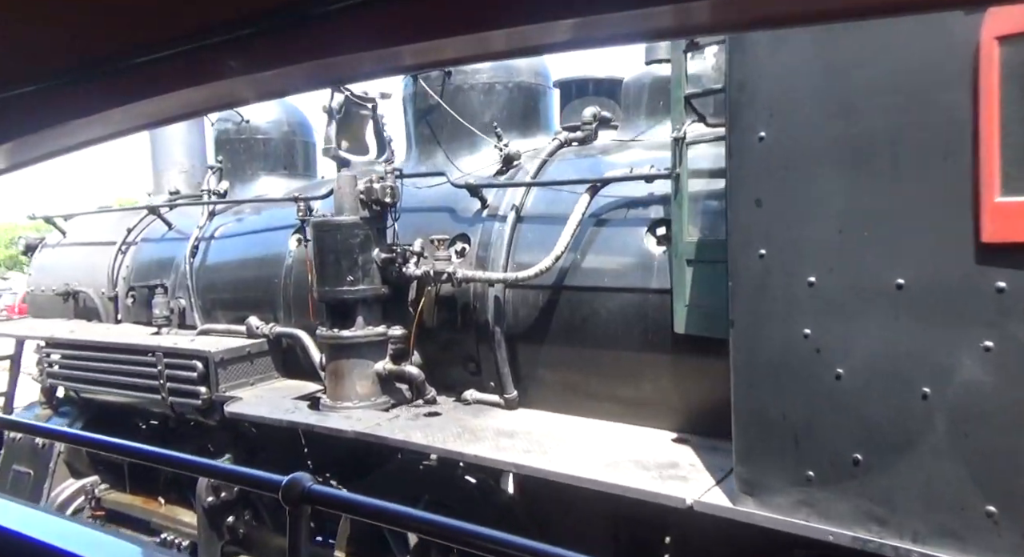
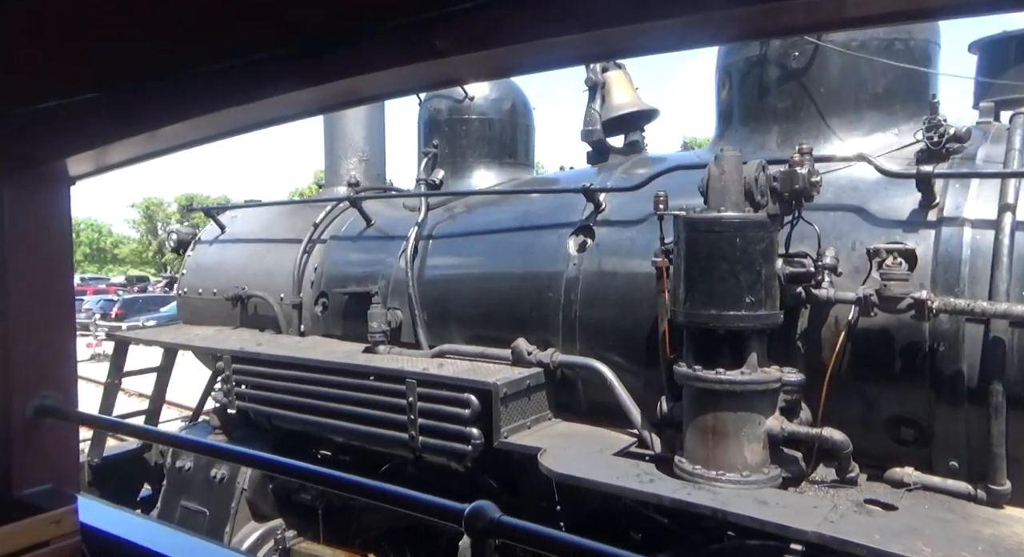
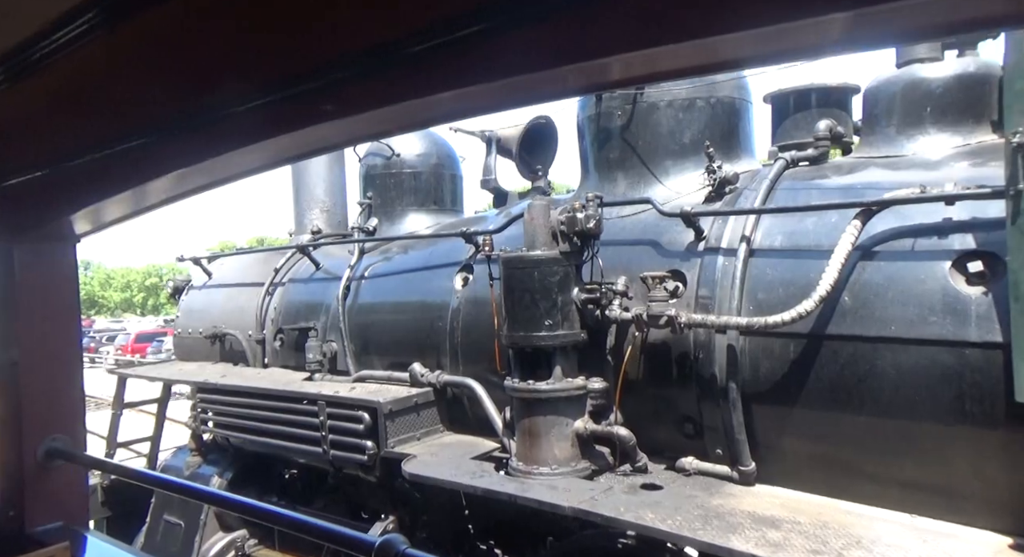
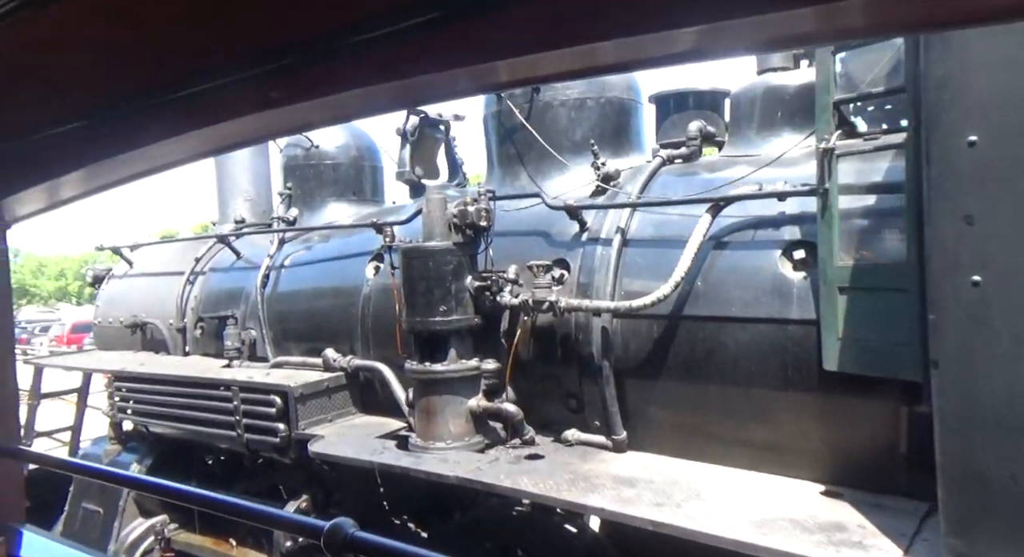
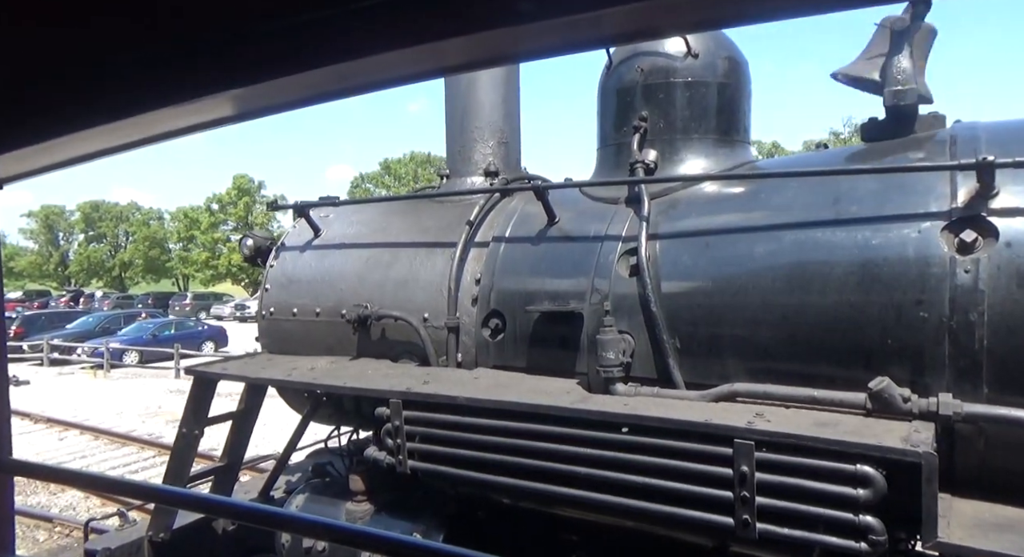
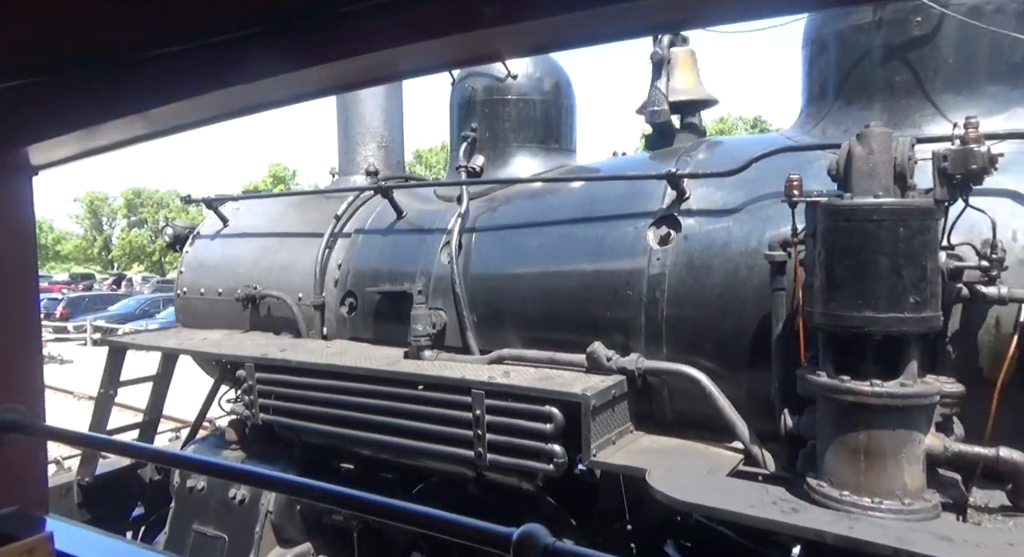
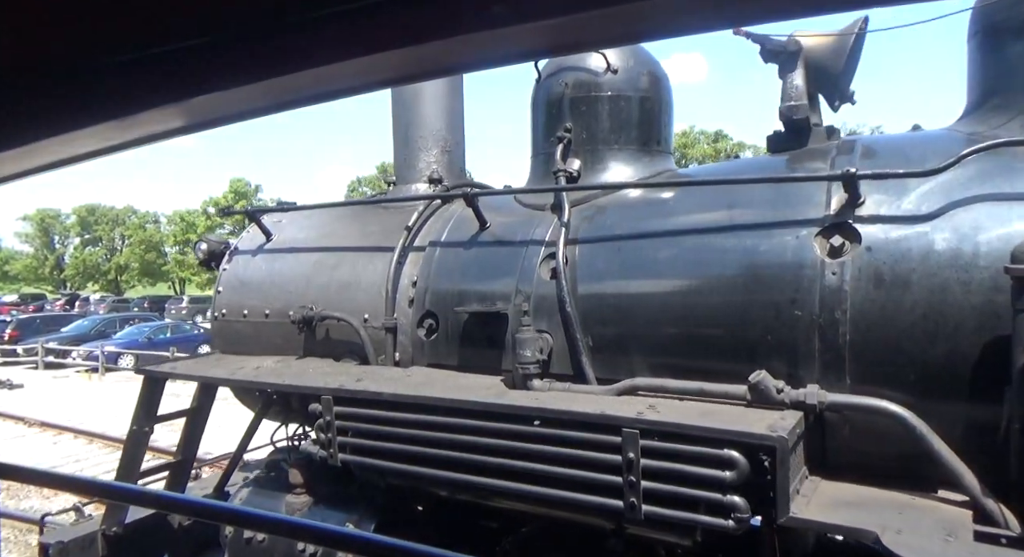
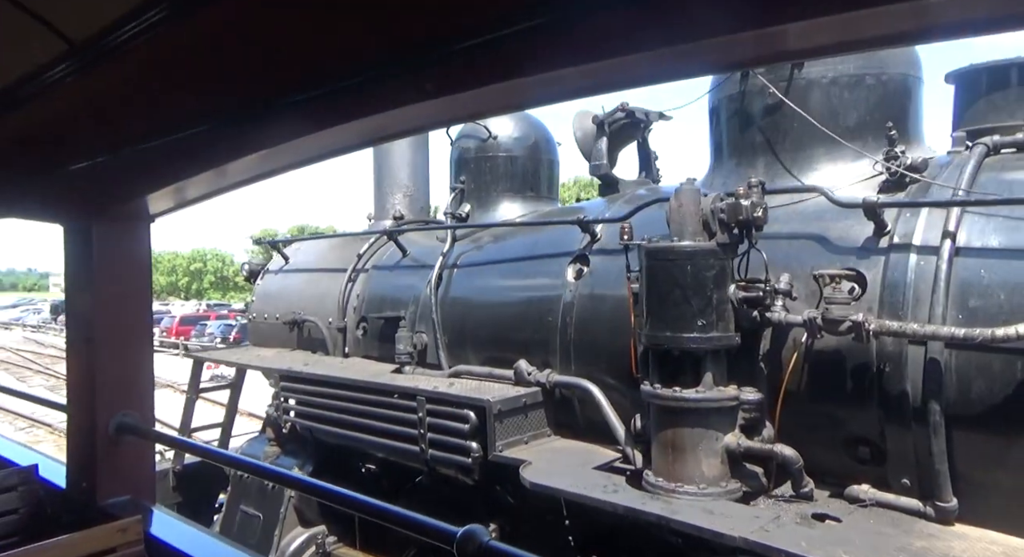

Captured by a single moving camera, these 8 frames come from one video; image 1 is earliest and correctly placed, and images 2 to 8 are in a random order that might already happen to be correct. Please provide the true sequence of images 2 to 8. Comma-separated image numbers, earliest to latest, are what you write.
4, 3, 8, 2, 6, 7, 5
